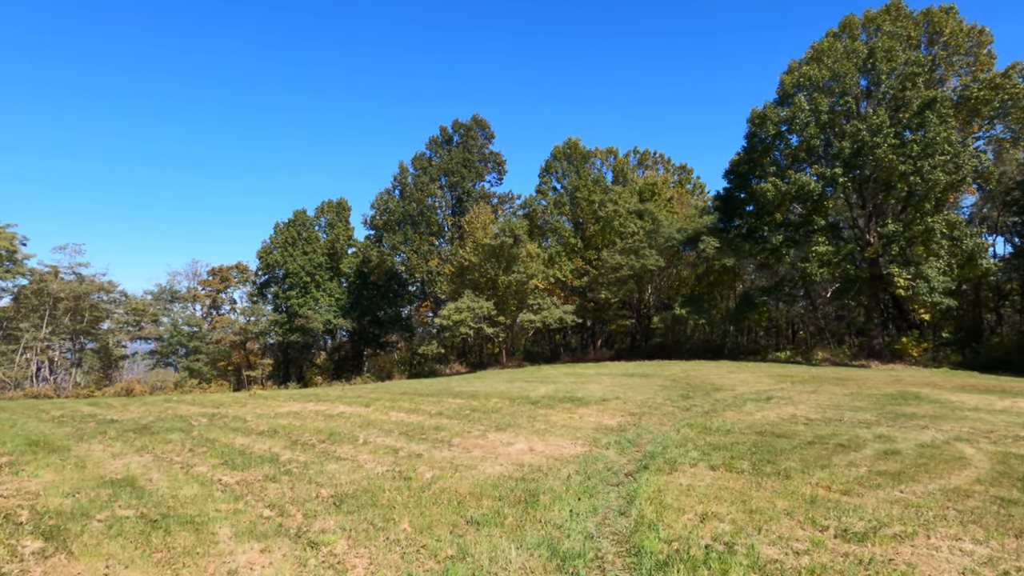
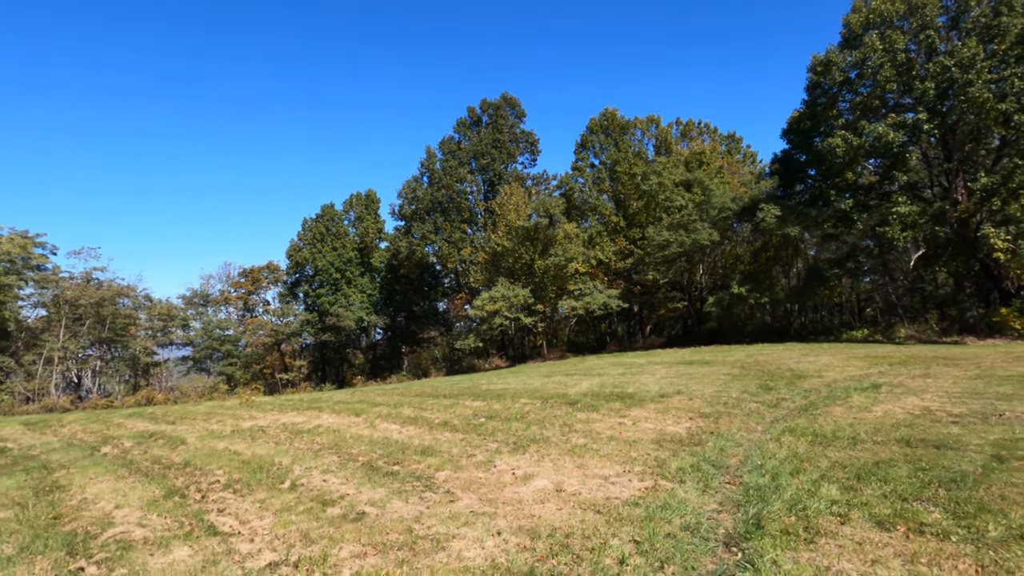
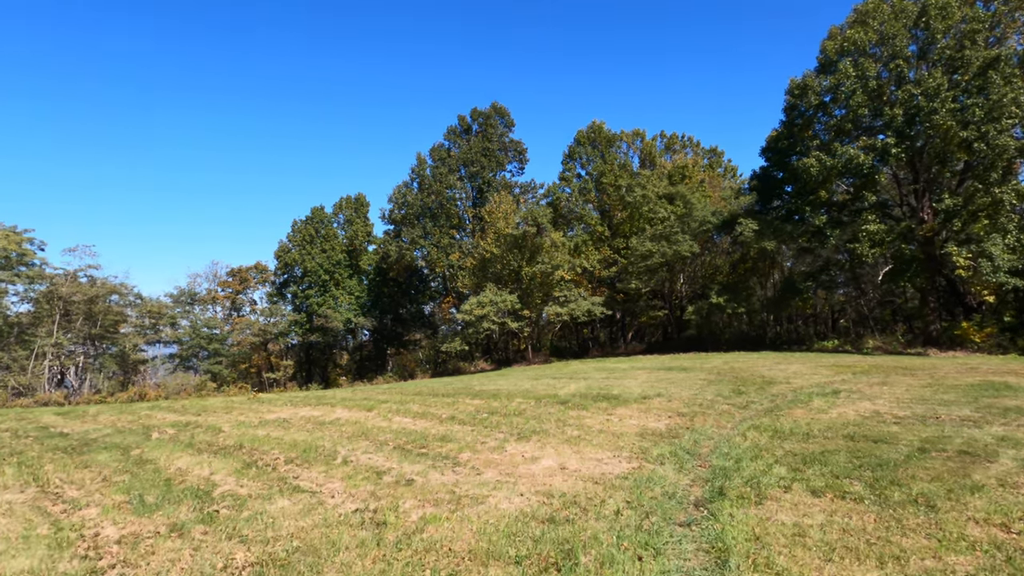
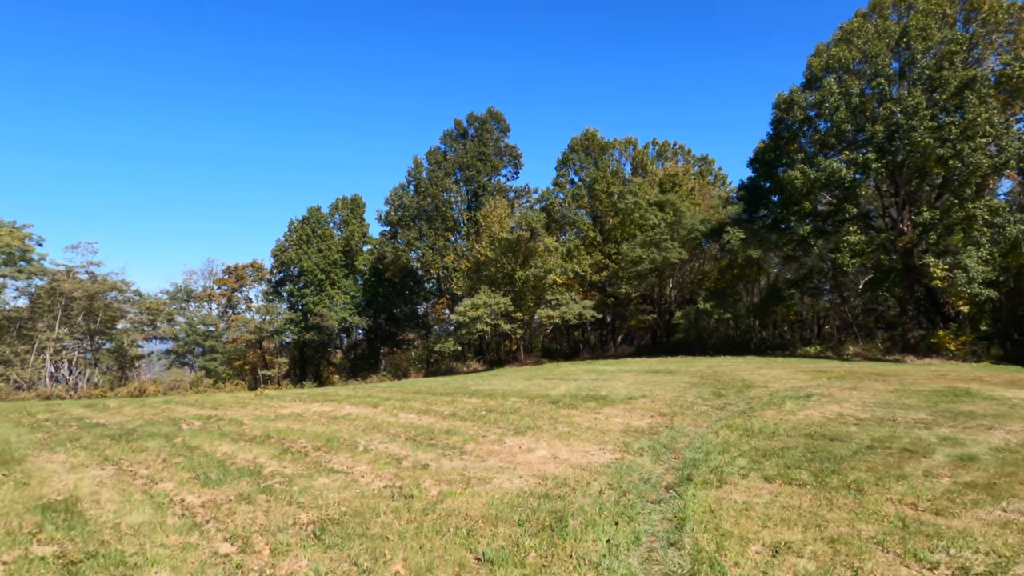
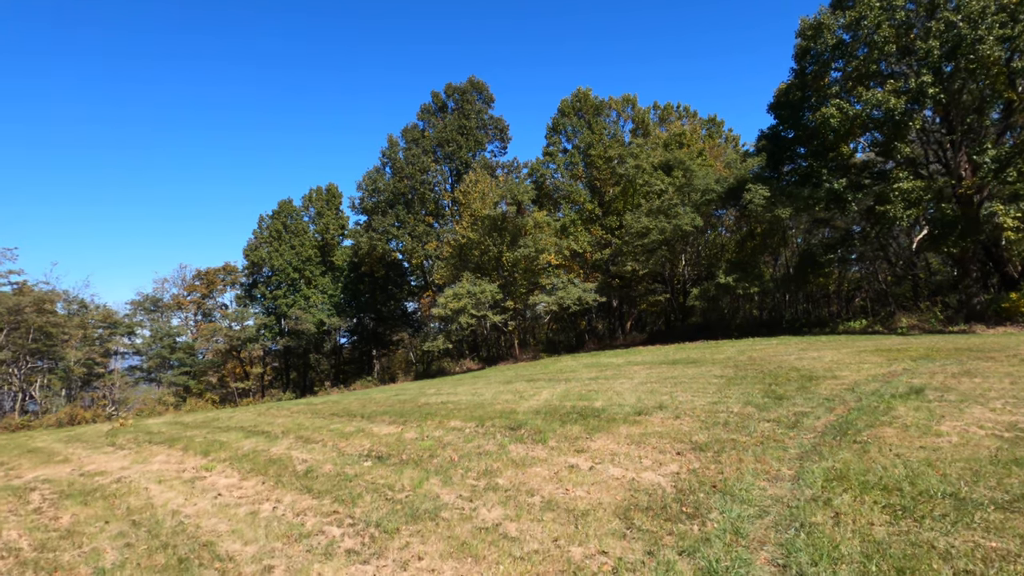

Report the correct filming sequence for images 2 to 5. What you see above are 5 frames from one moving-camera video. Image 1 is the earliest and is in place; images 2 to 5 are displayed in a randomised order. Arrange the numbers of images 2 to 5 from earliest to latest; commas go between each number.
4, 3, 2, 5
